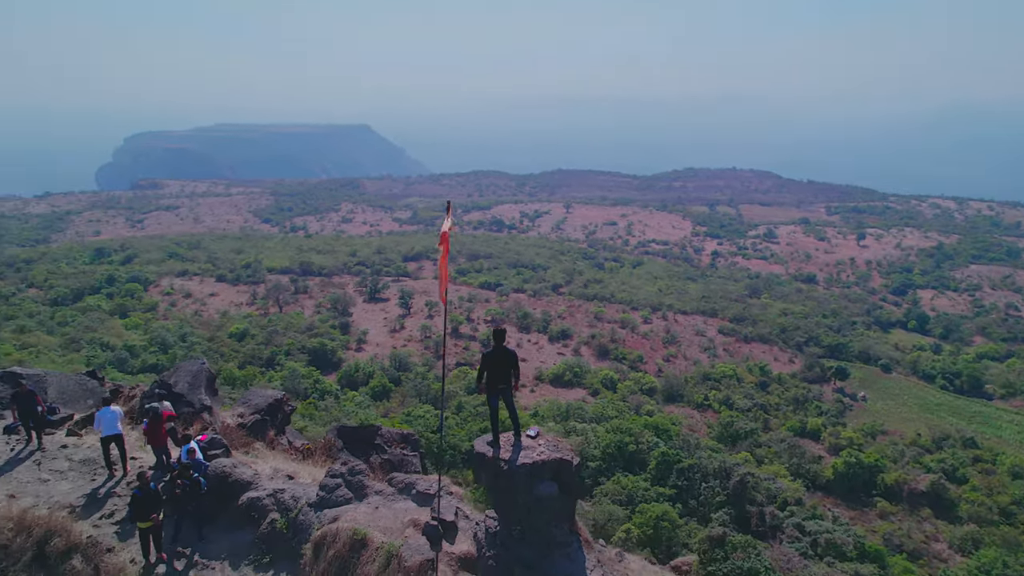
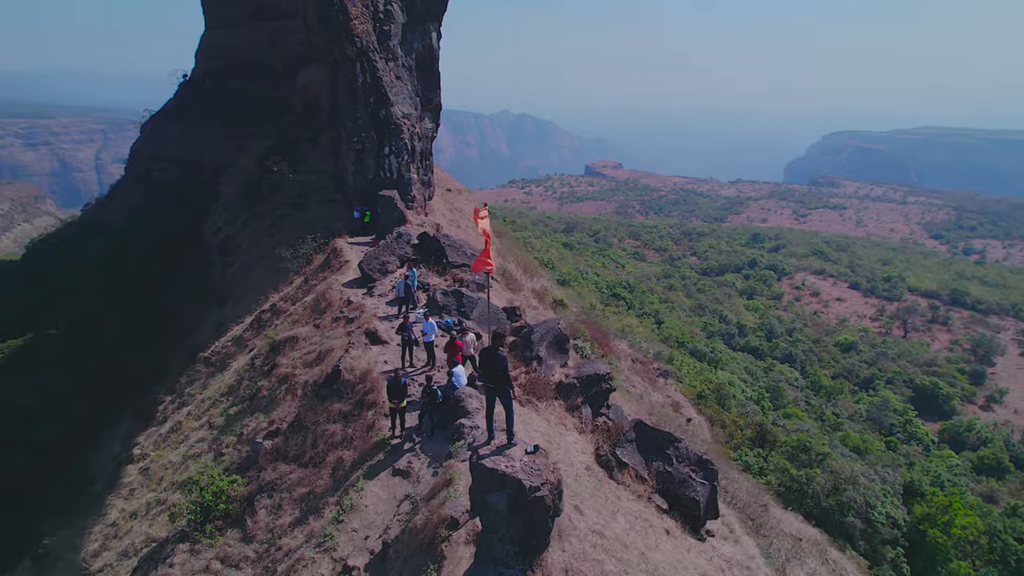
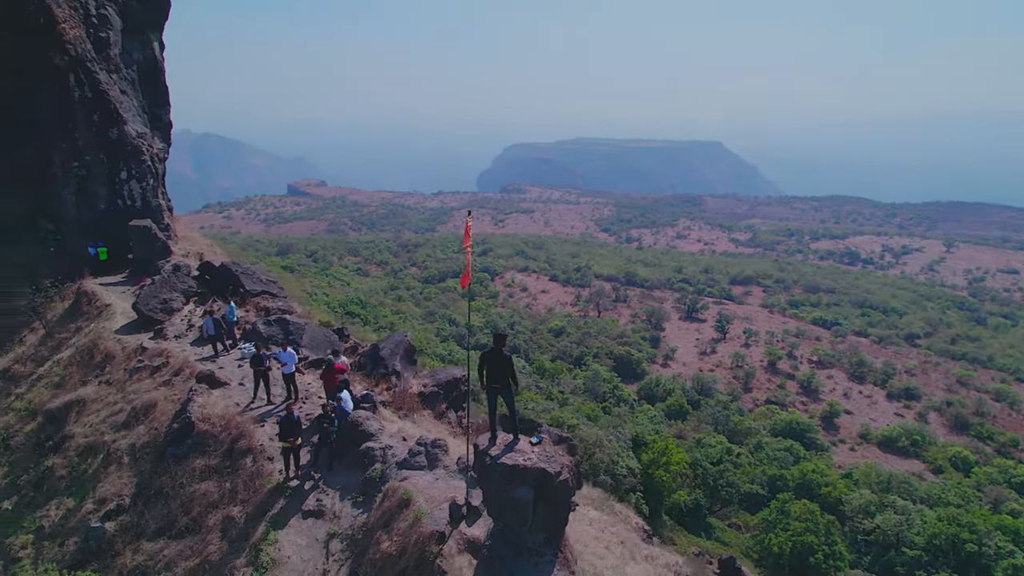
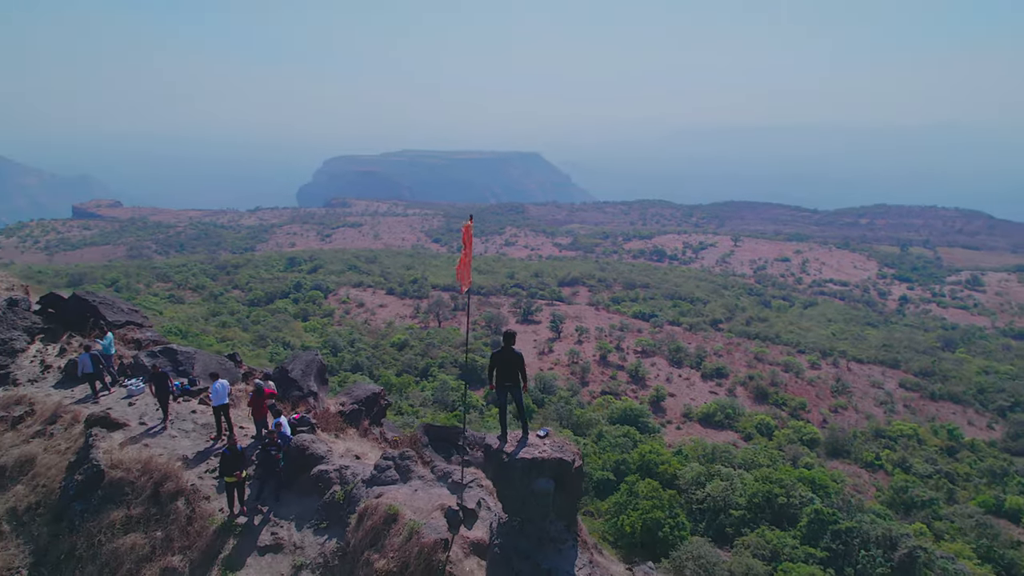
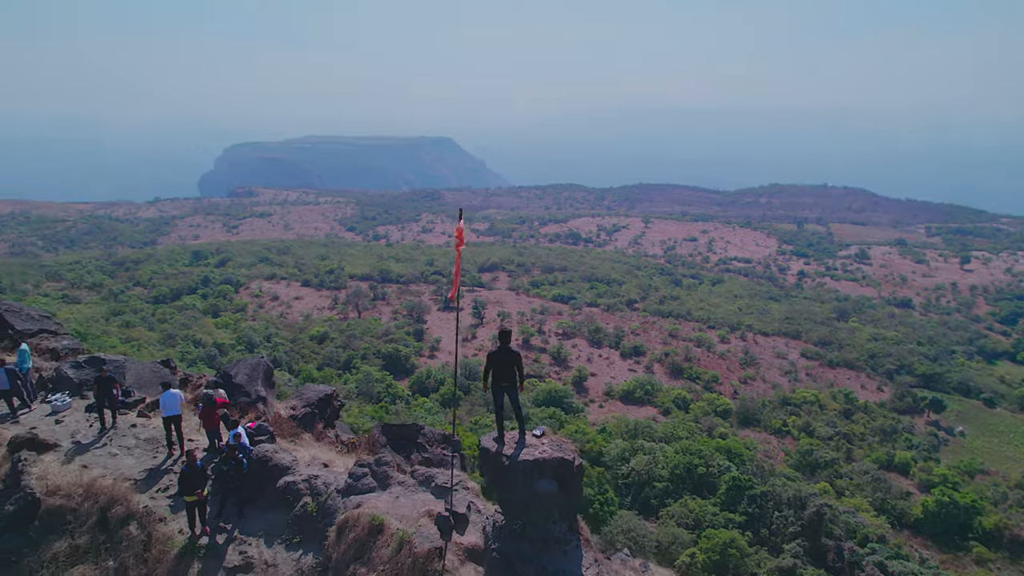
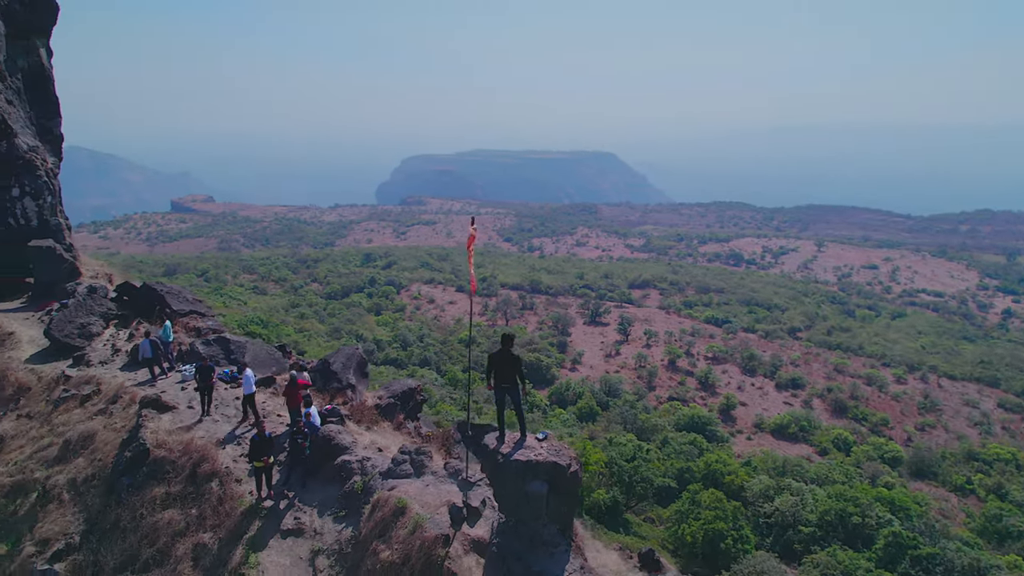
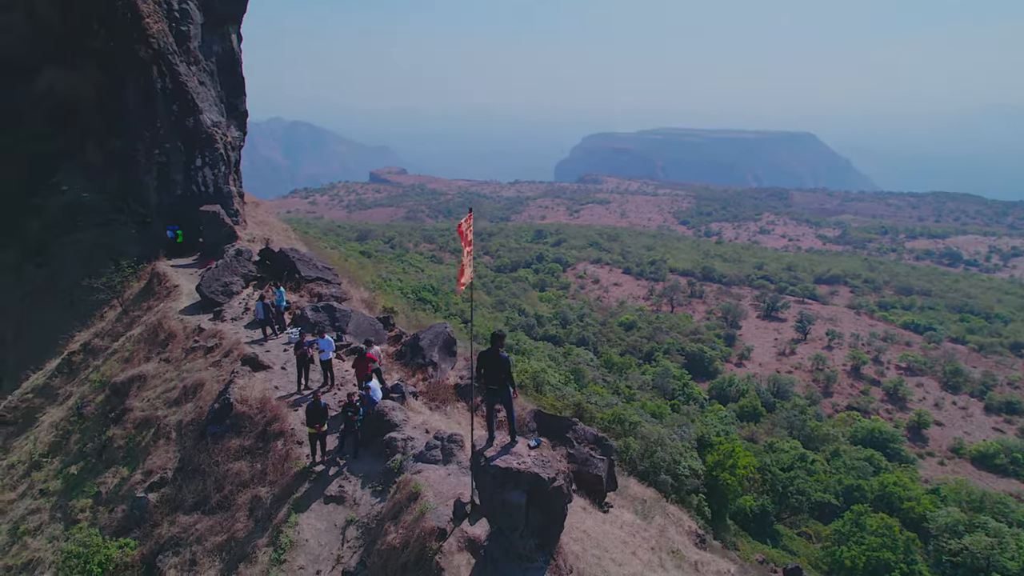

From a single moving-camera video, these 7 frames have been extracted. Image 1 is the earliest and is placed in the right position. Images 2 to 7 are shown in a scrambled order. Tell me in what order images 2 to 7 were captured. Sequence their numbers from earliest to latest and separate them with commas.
5, 4, 6, 3, 7, 2
